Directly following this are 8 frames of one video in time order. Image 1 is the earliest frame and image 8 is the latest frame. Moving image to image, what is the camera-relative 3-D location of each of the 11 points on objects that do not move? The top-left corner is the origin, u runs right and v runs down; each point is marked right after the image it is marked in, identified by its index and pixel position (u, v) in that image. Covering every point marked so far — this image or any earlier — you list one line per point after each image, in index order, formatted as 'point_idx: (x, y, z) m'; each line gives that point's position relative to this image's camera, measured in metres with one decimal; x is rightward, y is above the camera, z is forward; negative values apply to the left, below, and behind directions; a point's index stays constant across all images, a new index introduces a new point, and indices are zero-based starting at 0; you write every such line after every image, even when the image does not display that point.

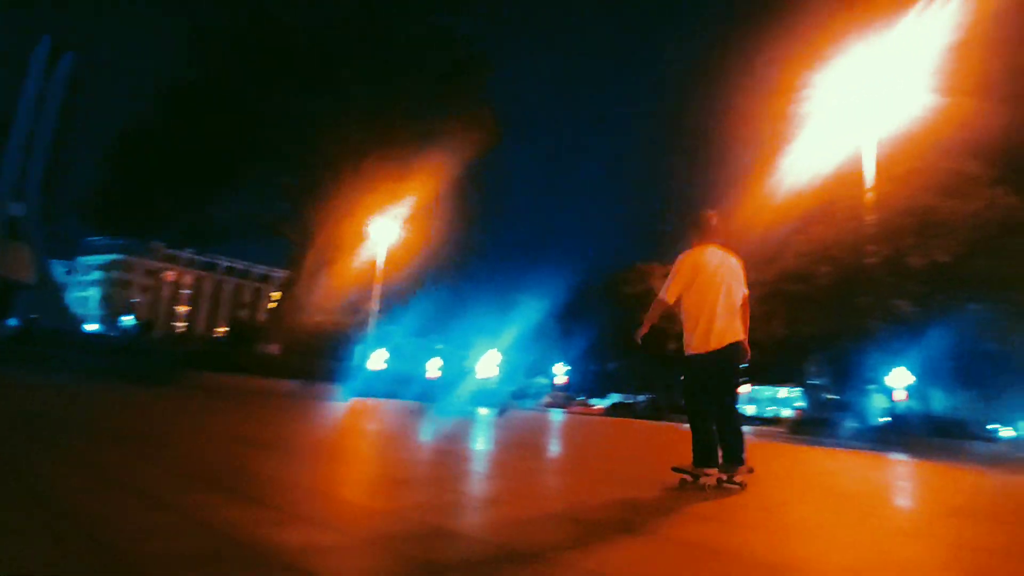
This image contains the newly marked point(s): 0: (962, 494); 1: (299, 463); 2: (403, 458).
0: (+5.7, -2.7, +9.4) m
1: (-2.4, -1.8, +7.6) m
2: (-1.5, -2.1, +8.8) m
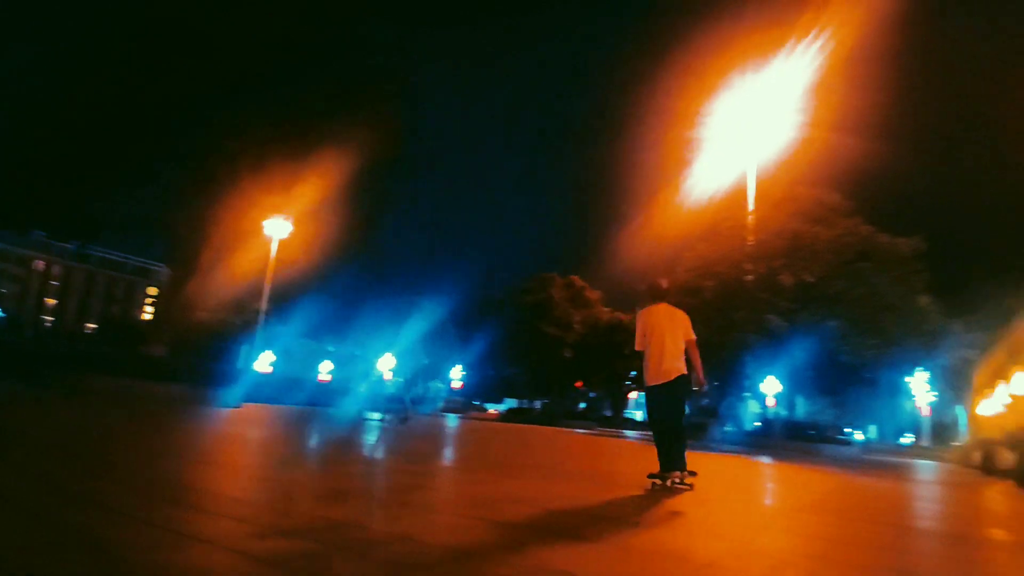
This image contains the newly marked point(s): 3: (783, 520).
0: (+4.4, -3.0, +10.7) m
1: (-3.3, -2.0, +7.7) m
2: (-2.5, -2.3, +9.0) m
3: (+2.6, -2.3, +7.1) m
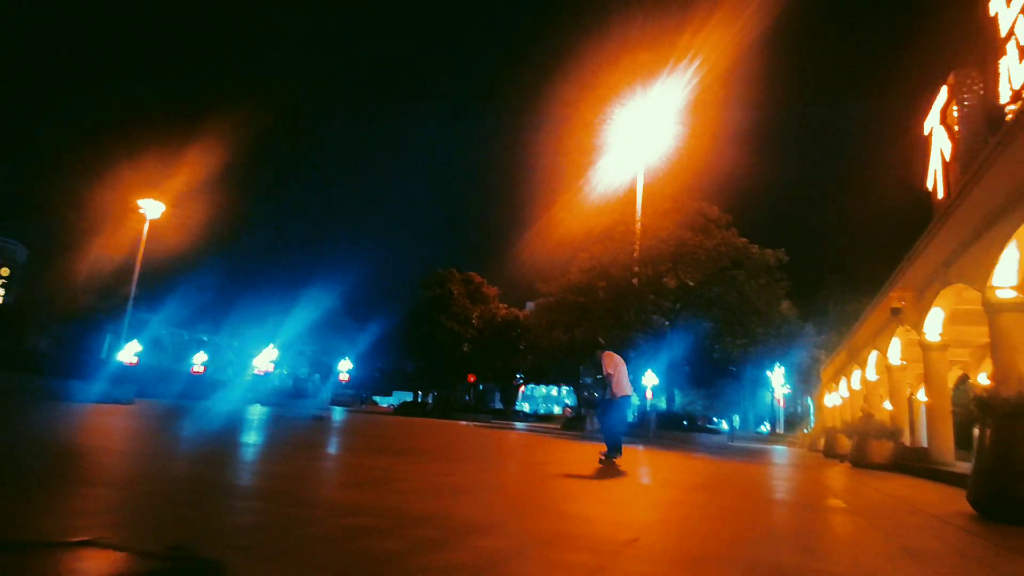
0: (+3.1, -3.2, +12.5) m
1: (-4.0, -2.1, +8.3) m
2: (-3.5, -2.3, +9.7) m
3: (+1.9, -2.5, +8.7) m
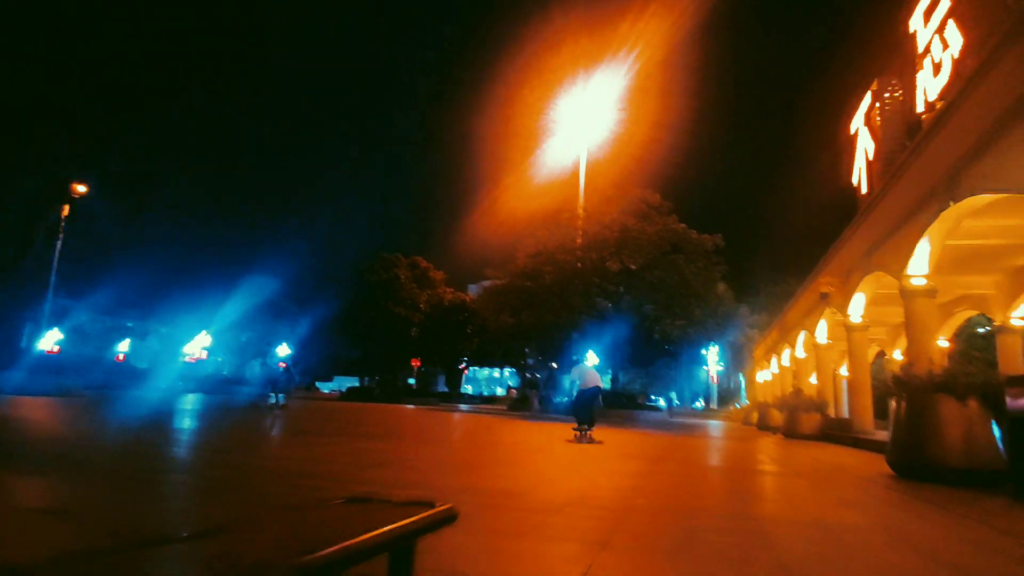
0: (+2.5, -3.0, +13.5) m
1: (-4.3, -2.0, +8.7) m
2: (-3.9, -2.3, +10.1) m
3: (+1.5, -2.4, +9.5) m
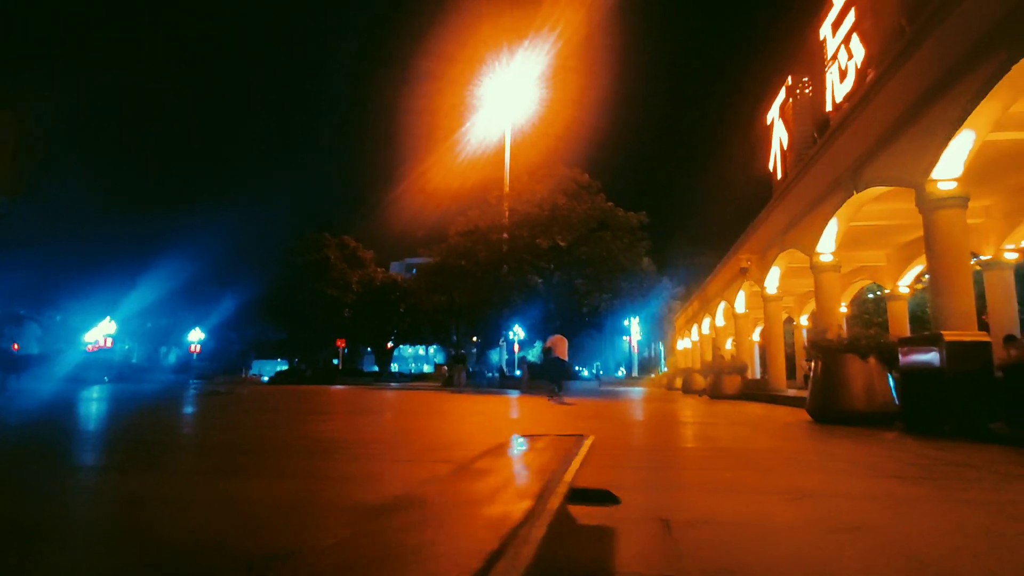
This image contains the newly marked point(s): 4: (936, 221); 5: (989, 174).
0: (+1.6, -2.6, +14.8) m
1: (-4.6, -1.9, +9.2) m
2: (-4.4, -2.1, +10.7) m
3: (+1.1, -2.1, +10.7) m
4: (+4.7, +0.7, +8.2) m
5: (+6.1, +1.4, +9.4) m
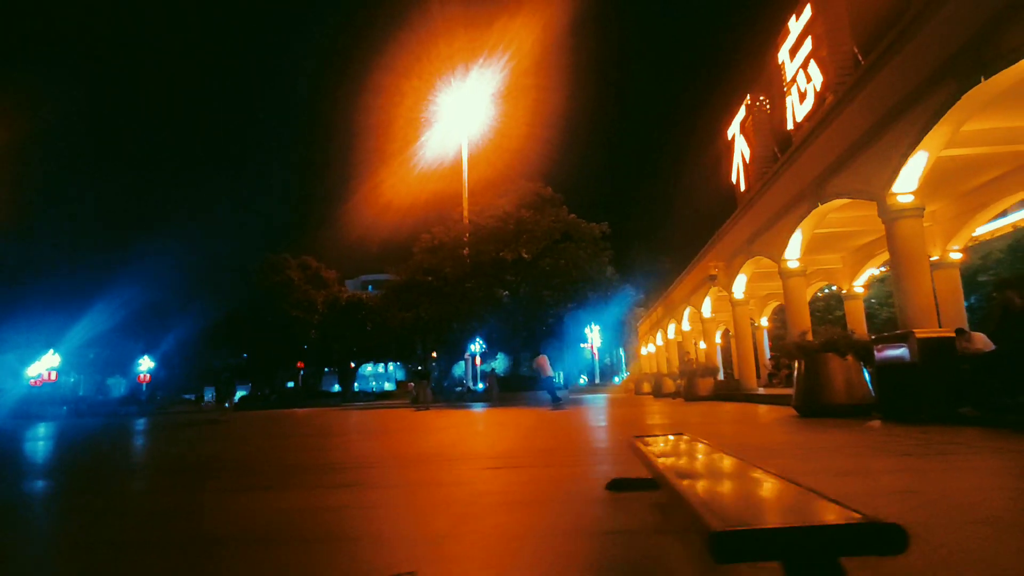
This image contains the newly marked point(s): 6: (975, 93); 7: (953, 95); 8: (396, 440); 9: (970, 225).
0: (+1.3, -2.8, +15.4) m
1: (-4.5, -2.3, +9.5) m
2: (-4.4, -2.5, +11.0) m
3: (+1.1, -2.3, +11.4) m
4: (+4.8, +0.7, +9.1) m
5: (+6.0, +1.5, +10.4) m
6: (+4.5, +1.9, +7.1) m
7: (+4.4, +1.9, +7.3) m
8: (-1.9, -2.7, +13.2) m
9: (+7.5, +1.0, +12.0) m
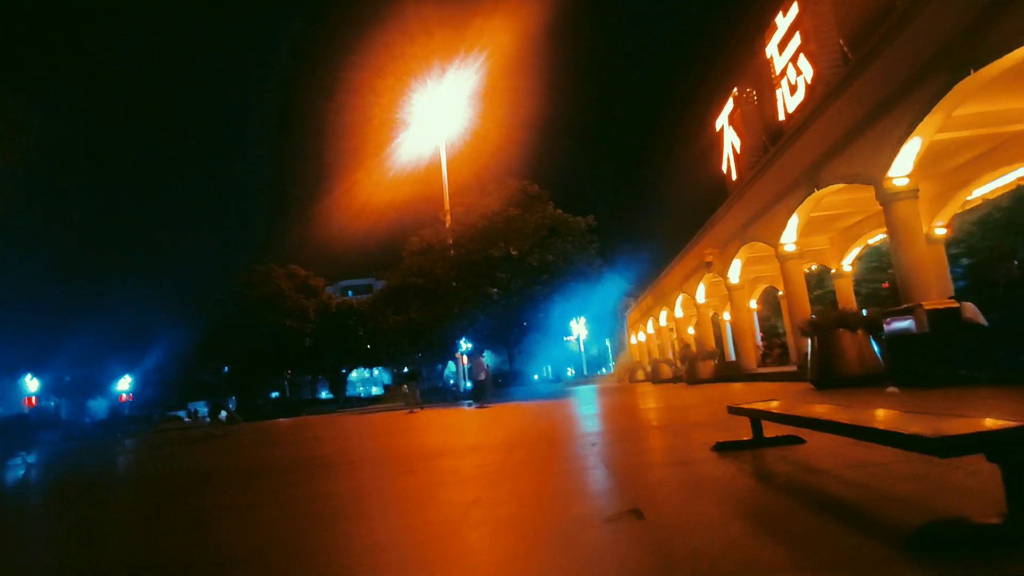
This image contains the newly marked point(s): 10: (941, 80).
0: (+1.6, -2.7, +16.0) m
1: (-4.0, -2.6, +9.9) m
2: (-4.0, -2.7, +11.4) m
3: (+1.5, -2.2, +11.9) m
4: (+5.1, +1.0, +9.8) m
5: (+6.3, +1.8, +11.1) m
6: (+4.8, +2.1, +7.8) m
7: (+4.7, +2.2, +8.0) m
8: (-1.6, -2.8, +13.7) m
9: (+7.6, +1.5, +12.7) m
10: (+4.7, +2.3, +8.0) m
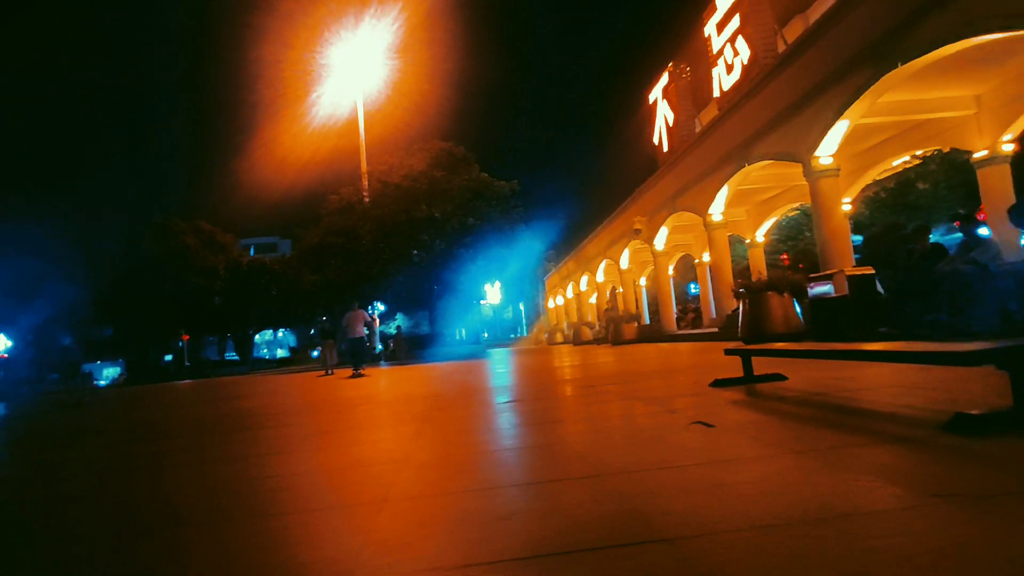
0: (+0.2, -1.9, +16.7) m
1: (-4.7, -1.9, +9.9) m
2: (-4.8, -2.0, +11.4) m
3: (+0.5, -1.6, +12.6) m
4: (+4.5, +1.5, +10.8) m
5: (+5.5, +2.3, +12.2) m
6: (+4.5, +2.5, +8.8) m
7: (+4.4, +2.6, +8.9) m
8: (-2.7, -2.0, +14.0) m
9: (+6.7, +2.0, +14.0) m
10: (+4.3, +2.7, +8.9) m
